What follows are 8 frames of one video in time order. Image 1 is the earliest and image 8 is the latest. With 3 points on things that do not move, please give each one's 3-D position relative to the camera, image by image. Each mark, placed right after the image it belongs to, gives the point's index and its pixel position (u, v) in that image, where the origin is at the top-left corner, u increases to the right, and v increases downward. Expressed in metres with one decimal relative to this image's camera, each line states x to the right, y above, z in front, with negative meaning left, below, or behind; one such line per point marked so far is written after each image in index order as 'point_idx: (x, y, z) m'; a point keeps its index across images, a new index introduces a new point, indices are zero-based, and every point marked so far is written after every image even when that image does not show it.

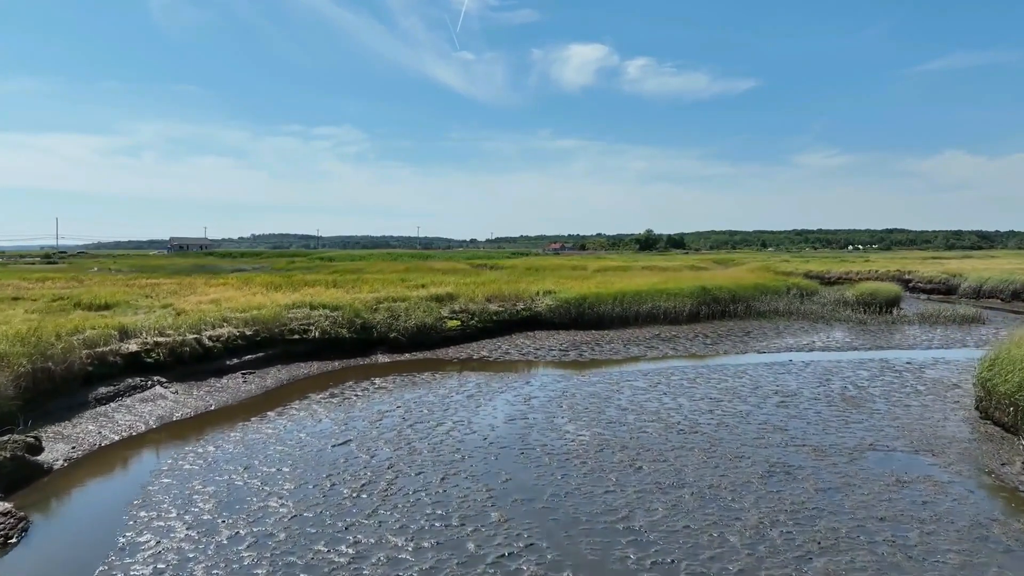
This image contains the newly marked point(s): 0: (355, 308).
0: (-3.5, -0.4, +18.6) m
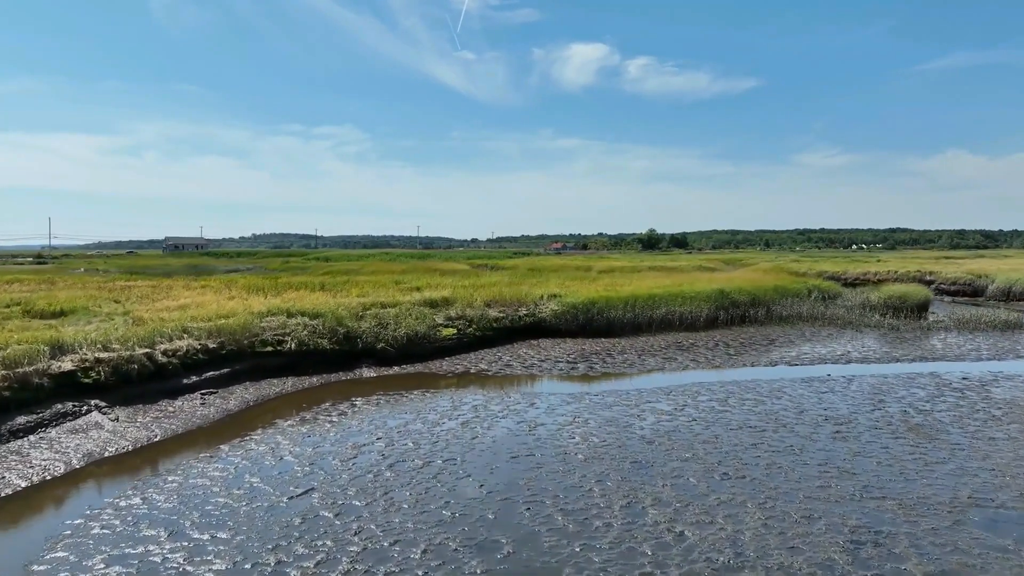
0: (-3.5, -0.5, +16.7) m
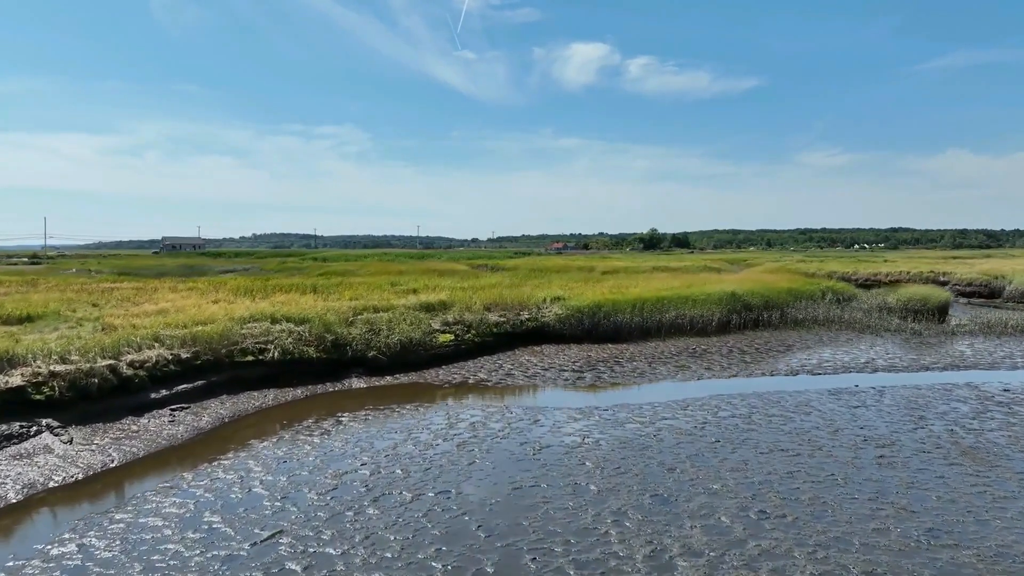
0: (-3.5, -0.6, +15.5) m
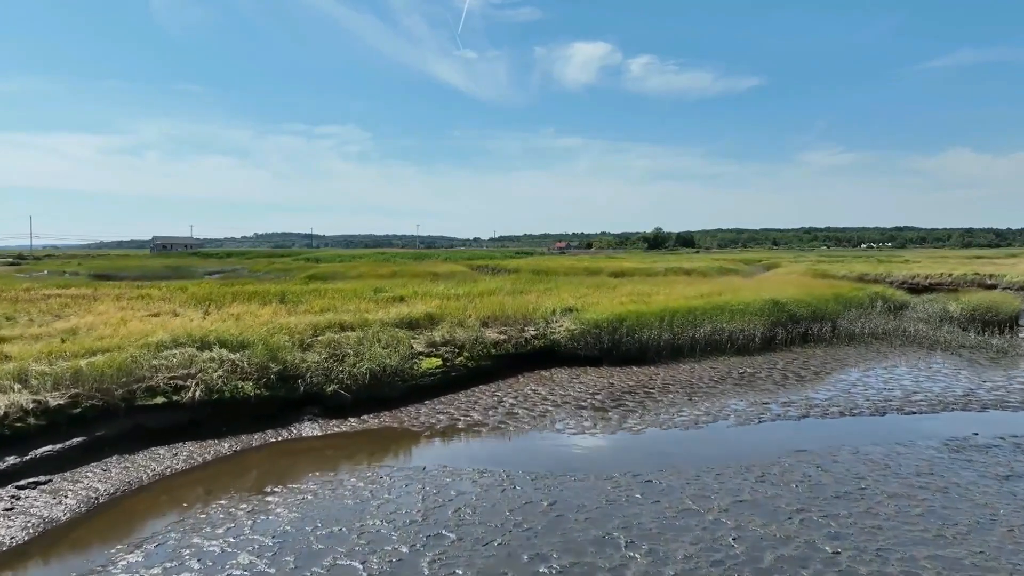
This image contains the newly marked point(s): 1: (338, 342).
0: (-3.4, -0.8, +12.0) m
1: (-2.7, -0.8, +12.9) m
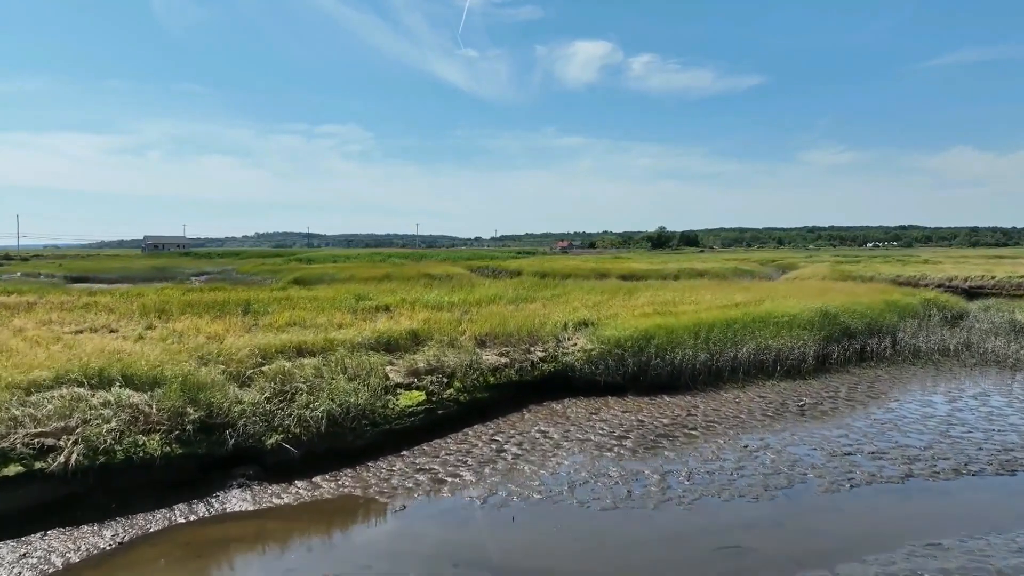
0: (-3.4, -1.0, +9.0) m
1: (-2.6, -1.0, +9.9) m
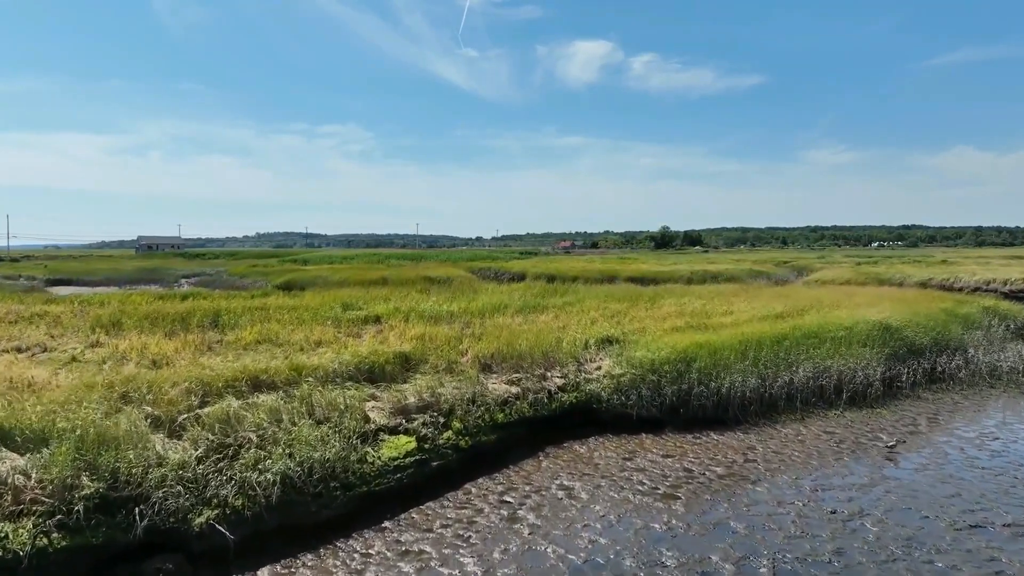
0: (-3.2, -1.1, +6.6) m
1: (-2.5, -1.2, +7.5) m
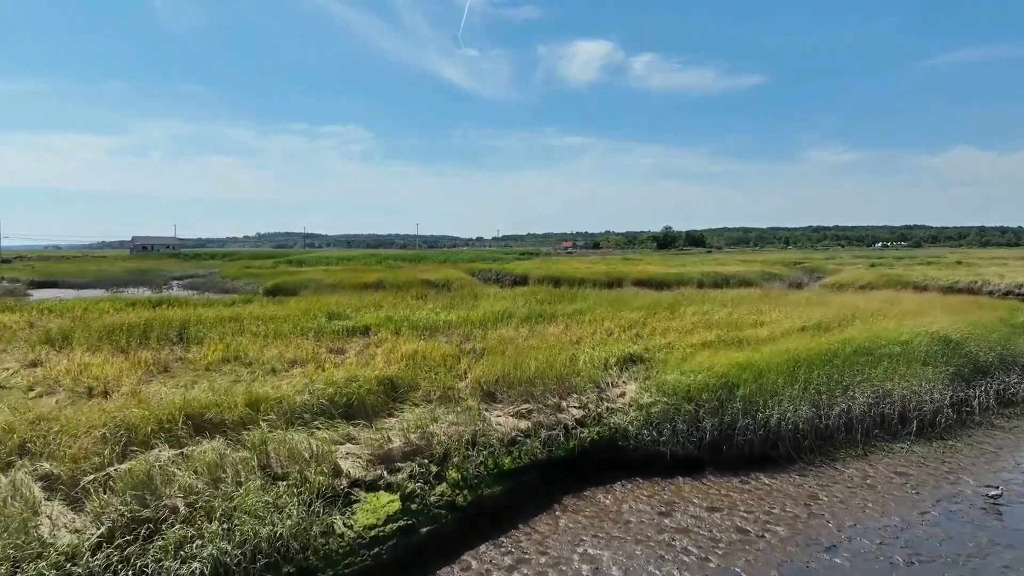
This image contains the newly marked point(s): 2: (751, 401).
0: (-3.1, -1.3, +4.8) m
1: (-2.4, -1.3, +5.7) m
2: (+2.7, -1.2, +9.3) m
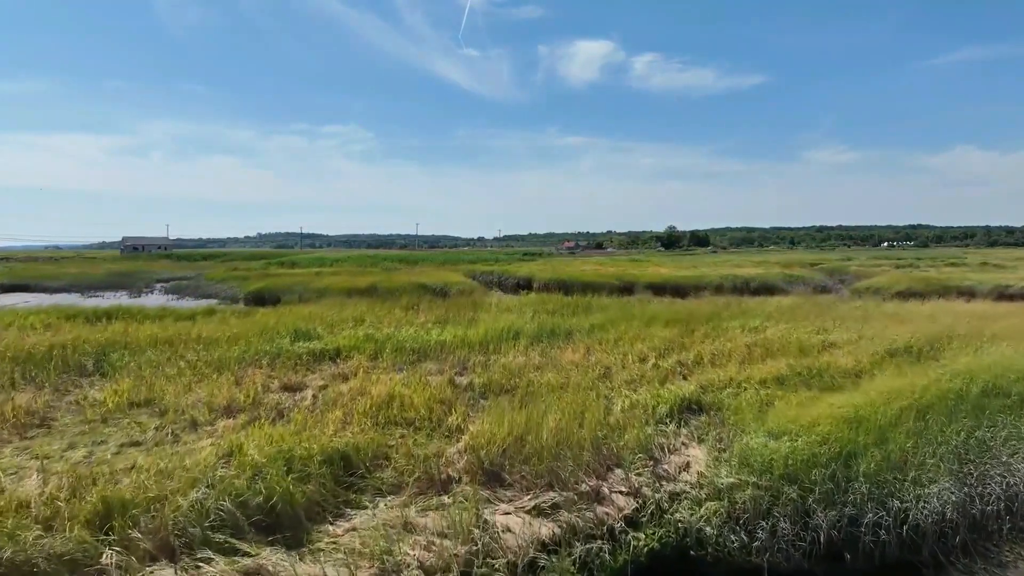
0: (-3.0, -1.5, +1.8) m
1: (-2.3, -1.5, +2.7) m
2: (+2.8, -1.4, +6.3) m
